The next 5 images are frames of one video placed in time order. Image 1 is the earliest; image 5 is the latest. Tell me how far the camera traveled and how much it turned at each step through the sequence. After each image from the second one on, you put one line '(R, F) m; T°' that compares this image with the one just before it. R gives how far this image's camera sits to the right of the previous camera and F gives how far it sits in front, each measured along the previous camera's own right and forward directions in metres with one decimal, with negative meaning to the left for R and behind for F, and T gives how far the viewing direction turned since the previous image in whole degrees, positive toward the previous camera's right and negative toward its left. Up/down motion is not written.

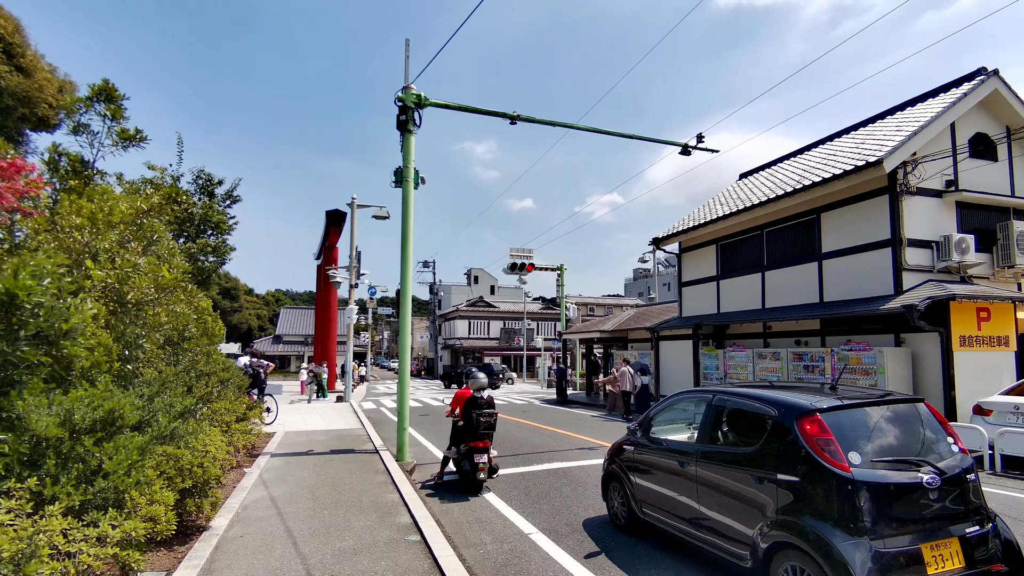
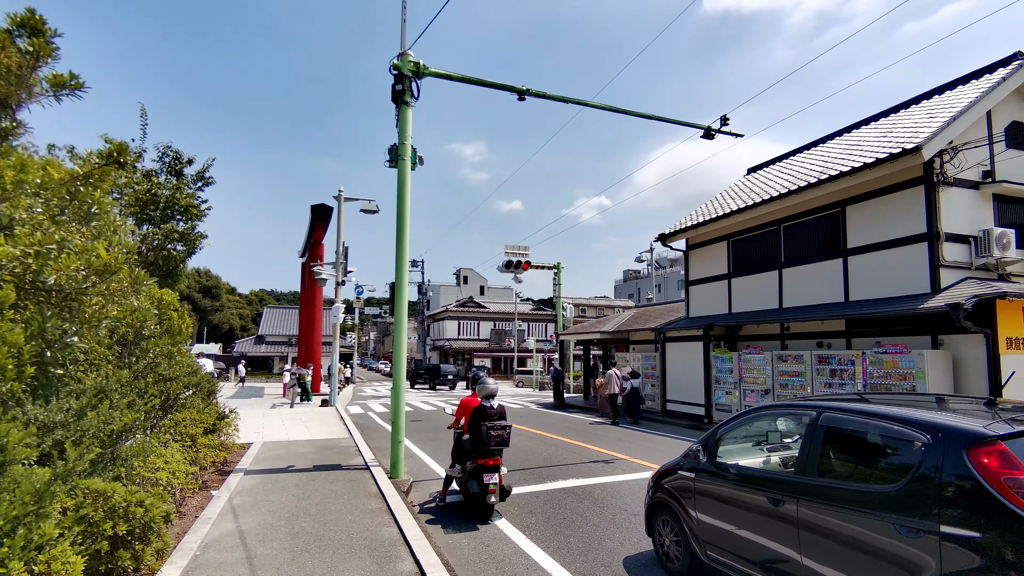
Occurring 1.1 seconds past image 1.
(-0.3, +1.0) m; +1°
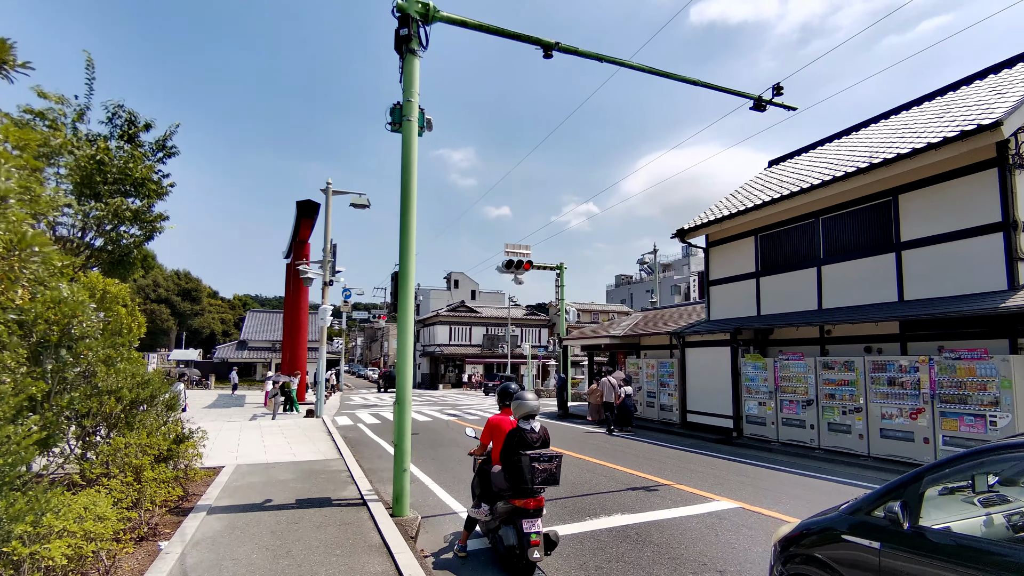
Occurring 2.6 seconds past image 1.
(-0.5, +1.4) m; +1°
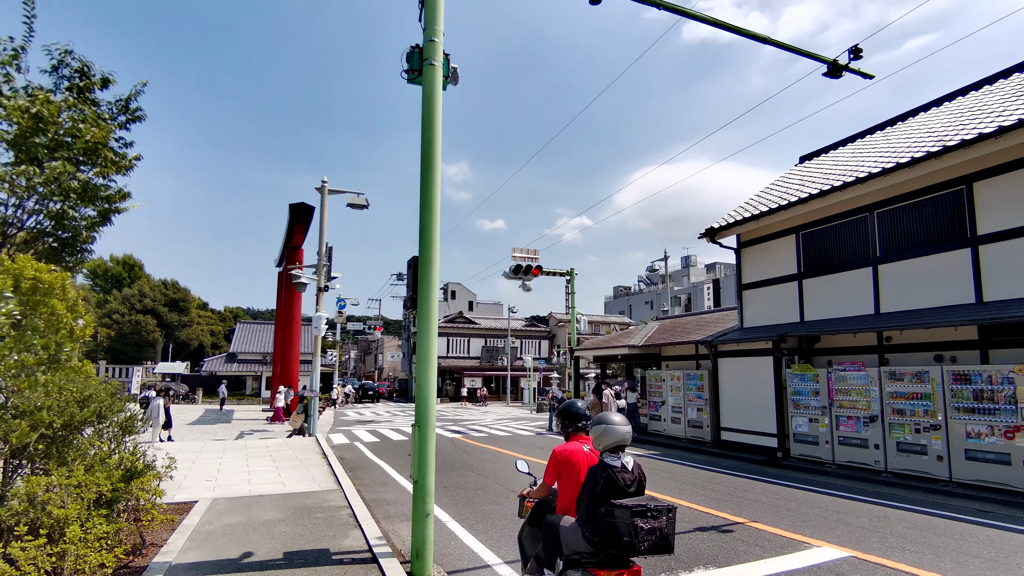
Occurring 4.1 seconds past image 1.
(-0.5, +1.3) m; +1°
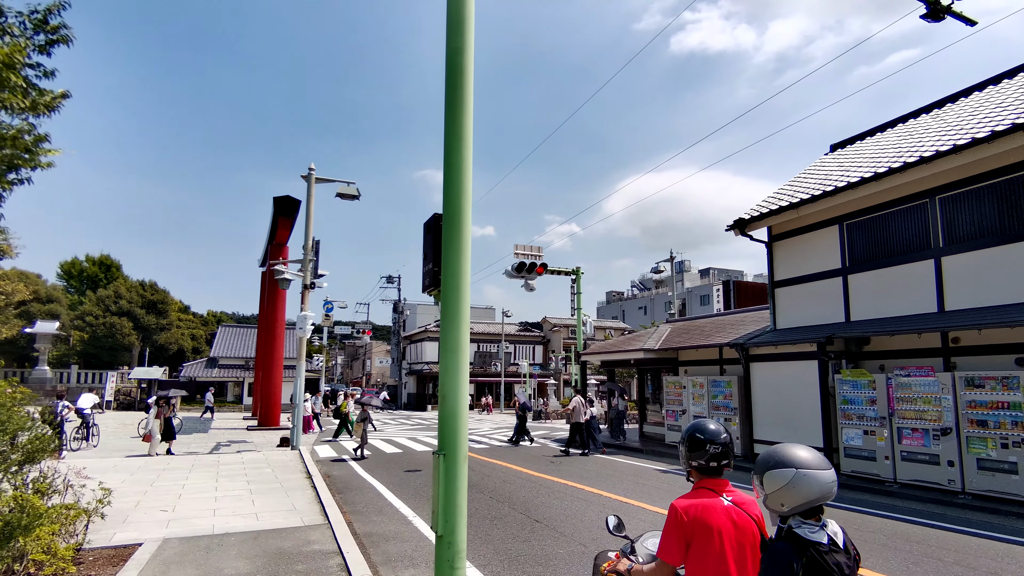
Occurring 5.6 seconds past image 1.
(-0.5, +1.4) m; +1°
